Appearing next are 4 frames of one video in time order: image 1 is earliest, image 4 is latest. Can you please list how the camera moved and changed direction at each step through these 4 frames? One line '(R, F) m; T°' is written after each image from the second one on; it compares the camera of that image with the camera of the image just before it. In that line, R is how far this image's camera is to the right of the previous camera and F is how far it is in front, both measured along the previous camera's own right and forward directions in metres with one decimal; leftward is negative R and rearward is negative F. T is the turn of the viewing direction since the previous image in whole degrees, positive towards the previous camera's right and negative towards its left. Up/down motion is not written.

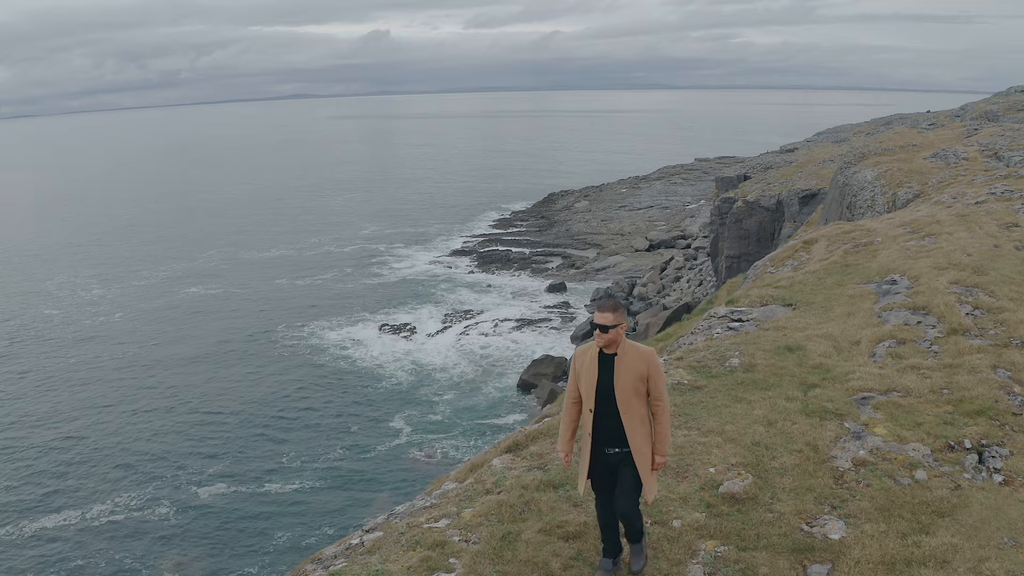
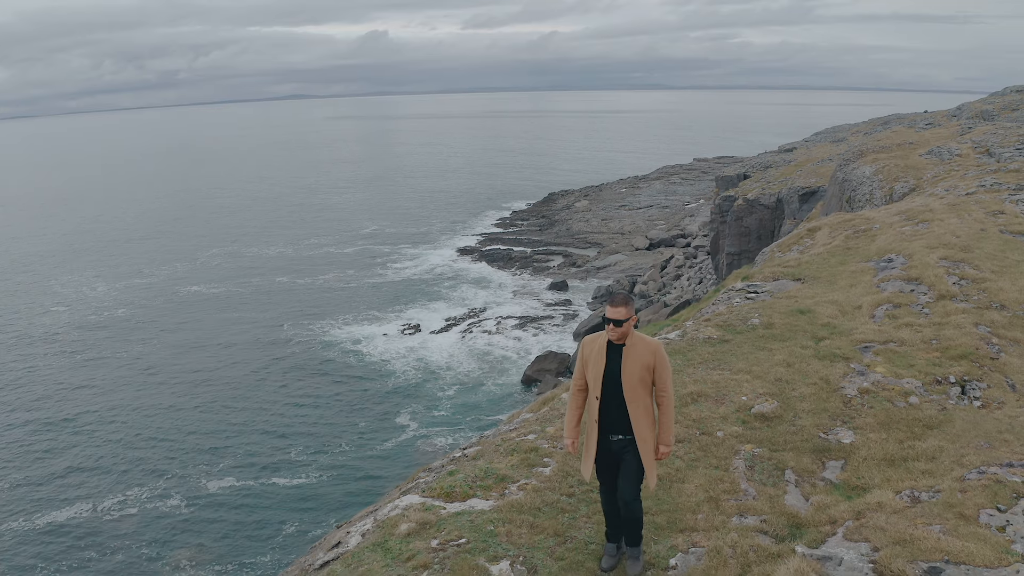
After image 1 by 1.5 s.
(-0.4, -0.7) m; 0°
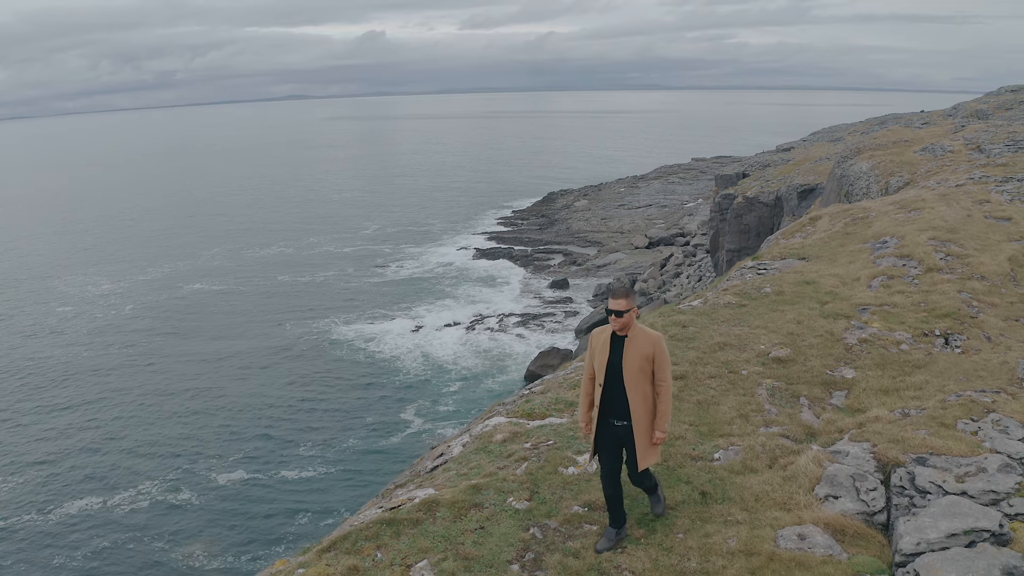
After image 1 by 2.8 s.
(-0.4, -0.7) m; 0°
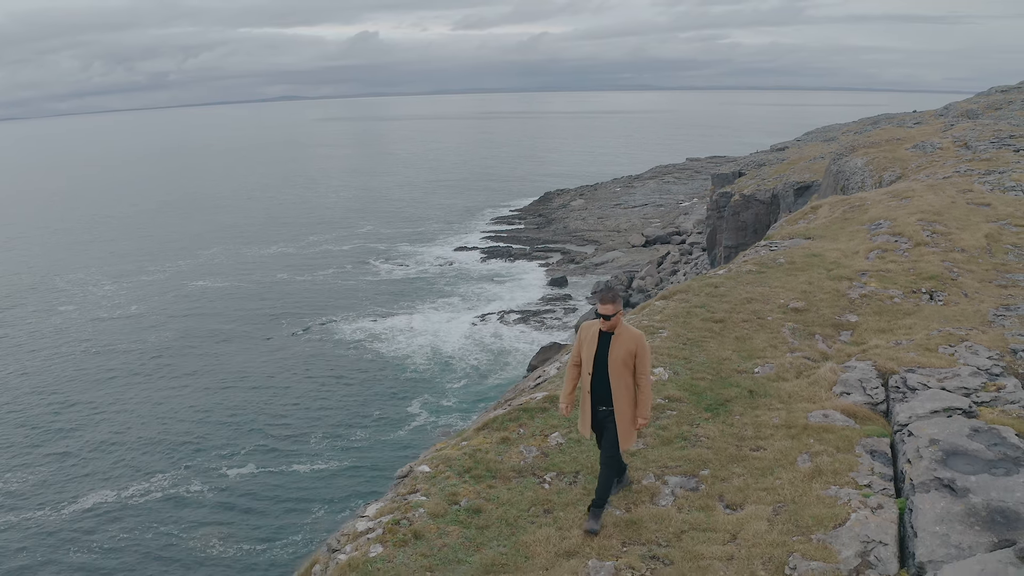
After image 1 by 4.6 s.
(-0.6, -1.0) m; +1°
